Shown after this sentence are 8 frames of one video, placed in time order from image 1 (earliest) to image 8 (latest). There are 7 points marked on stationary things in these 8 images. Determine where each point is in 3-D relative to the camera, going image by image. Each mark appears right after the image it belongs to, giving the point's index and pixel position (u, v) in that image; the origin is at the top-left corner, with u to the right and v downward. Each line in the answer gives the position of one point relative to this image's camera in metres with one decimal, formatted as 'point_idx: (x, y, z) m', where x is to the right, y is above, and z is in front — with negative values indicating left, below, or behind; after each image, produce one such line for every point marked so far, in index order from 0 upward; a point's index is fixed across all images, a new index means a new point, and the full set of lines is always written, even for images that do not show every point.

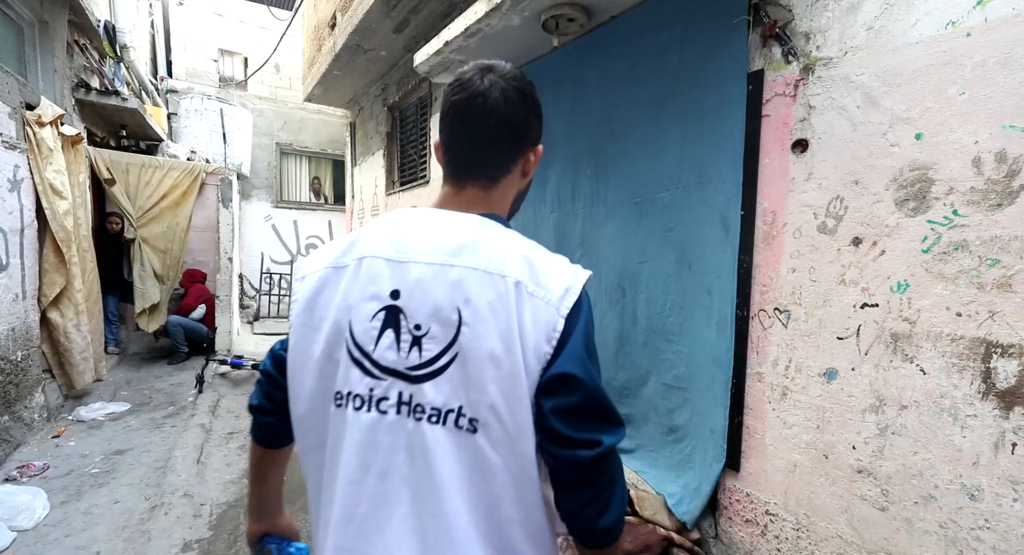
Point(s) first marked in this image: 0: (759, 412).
0: (+1.0, -0.6, +2.1) m
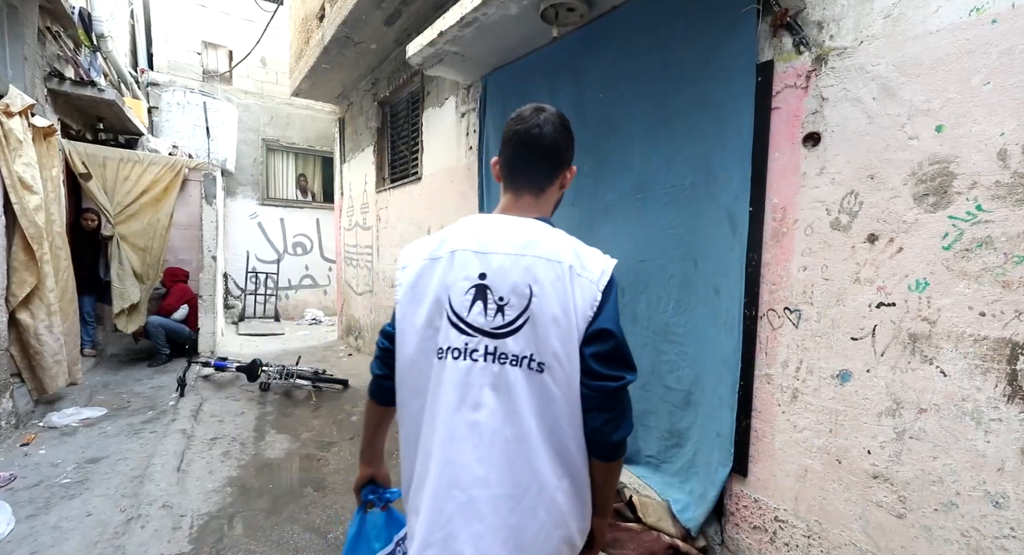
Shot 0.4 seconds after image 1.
0: (+1.0, -0.5, +2.0) m
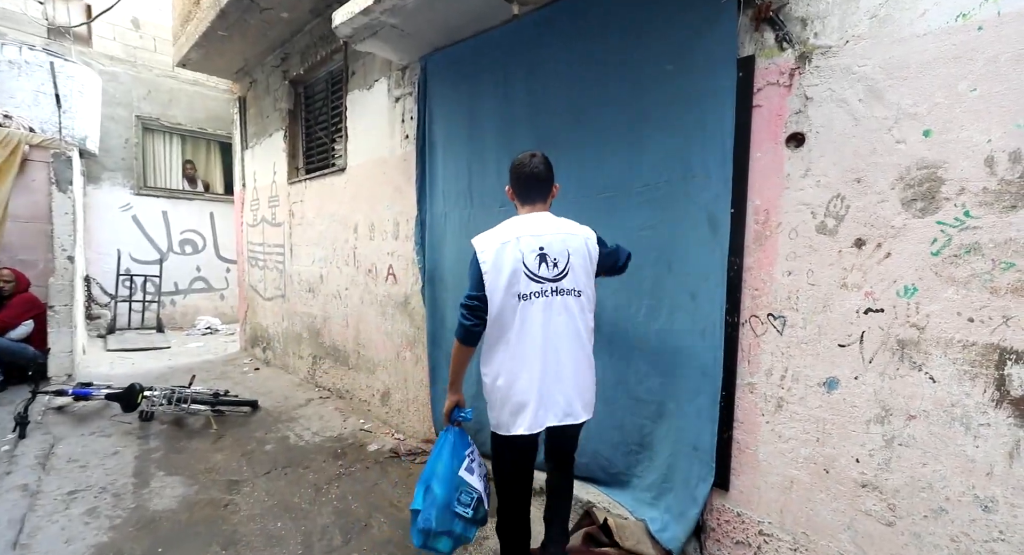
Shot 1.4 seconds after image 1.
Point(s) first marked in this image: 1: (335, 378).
0: (+0.9, -0.6, +1.9) m
1: (-1.4, -0.8, +4.0) m
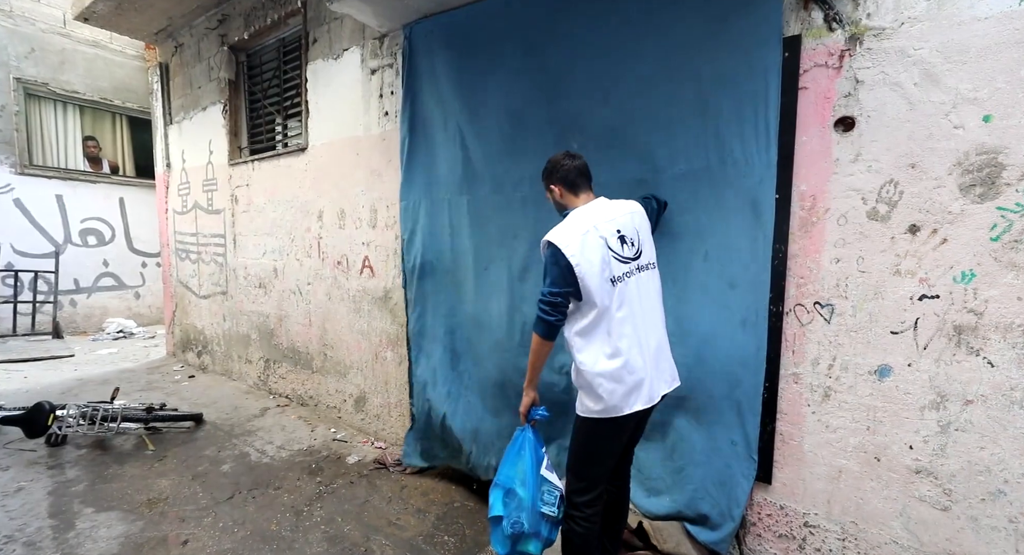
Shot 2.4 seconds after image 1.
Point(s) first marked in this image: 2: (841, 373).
0: (+1.1, -0.5, +1.9) m
1: (-1.6, -0.8, +3.6) m
2: (+1.2, -0.3, +1.8) m
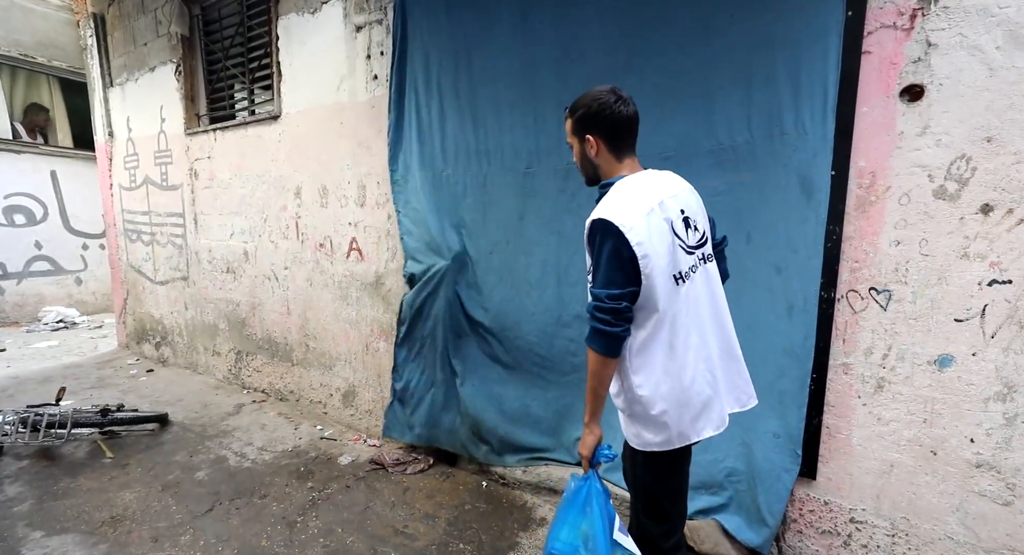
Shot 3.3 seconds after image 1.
0: (+1.2, -0.5, +1.8) m
1: (-1.6, -0.6, +3.3) m
2: (+1.3, -0.3, +1.7) m
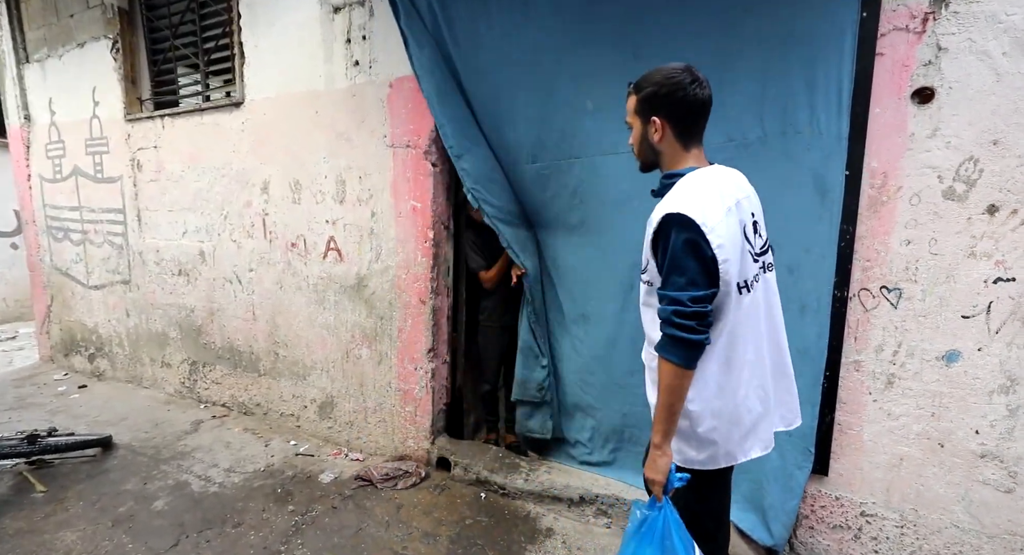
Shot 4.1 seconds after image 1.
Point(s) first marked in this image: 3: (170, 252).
0: (+1.2, -0.5, +1.8) m
1: (-1.7, -0.7, +3.0) m
2: (+1.4, -0.3, +1.7) m
3: (-2.1, +0.2, +3.1) m
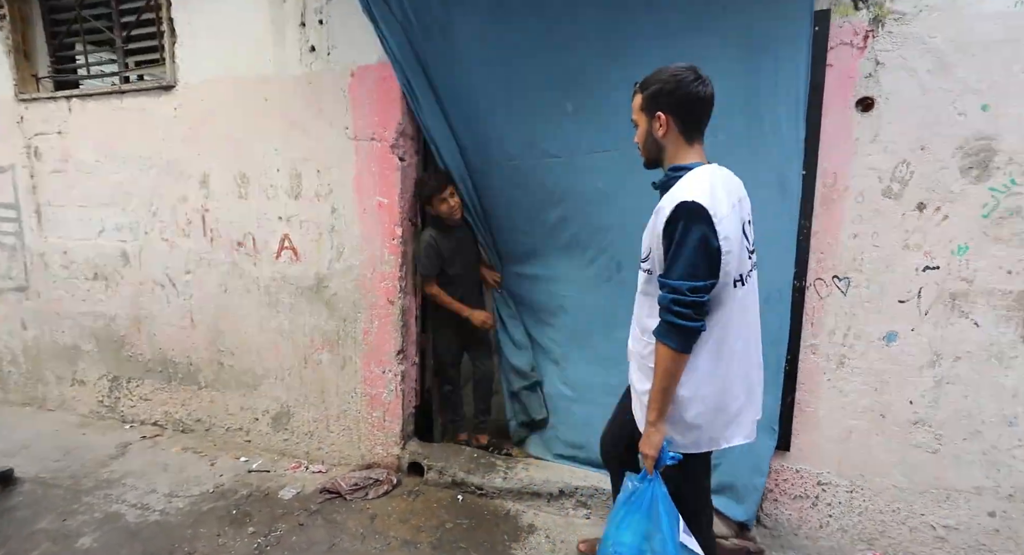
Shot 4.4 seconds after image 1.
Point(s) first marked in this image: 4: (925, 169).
0: (+1.2, -0.4, +2.0) m
1: (-1.9, -0.7, +2.7) m
2: (+1.3, -0.2, +1.9) m
3: (-2.3, +0.1, +2.7) m
4: (+1.5, +0.4, +1.8) m
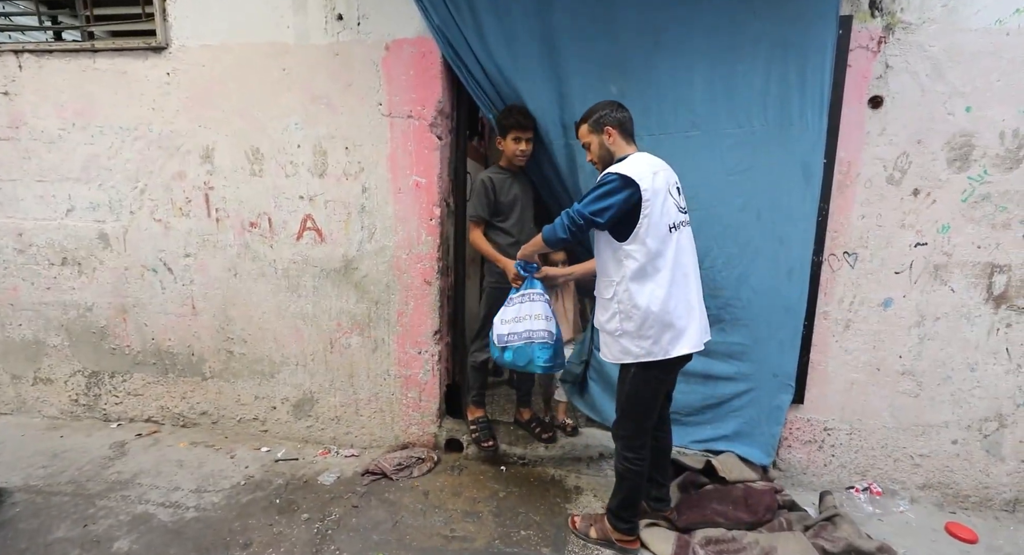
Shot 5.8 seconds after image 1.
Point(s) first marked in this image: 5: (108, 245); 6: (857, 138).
0: (+1.4, -0.3, +2.3) m
1: (-1.7, -0.6, +2.5) m
2: (+1.5, -0.1, +2.2) m
3: (-2.2, +0.2, +2.4) m
4: (+1.7, +0.5, +2.1) m
5: (-1.9, +0.2, +2.3) m
6: (+1.5, +0.6, +2.1) m
